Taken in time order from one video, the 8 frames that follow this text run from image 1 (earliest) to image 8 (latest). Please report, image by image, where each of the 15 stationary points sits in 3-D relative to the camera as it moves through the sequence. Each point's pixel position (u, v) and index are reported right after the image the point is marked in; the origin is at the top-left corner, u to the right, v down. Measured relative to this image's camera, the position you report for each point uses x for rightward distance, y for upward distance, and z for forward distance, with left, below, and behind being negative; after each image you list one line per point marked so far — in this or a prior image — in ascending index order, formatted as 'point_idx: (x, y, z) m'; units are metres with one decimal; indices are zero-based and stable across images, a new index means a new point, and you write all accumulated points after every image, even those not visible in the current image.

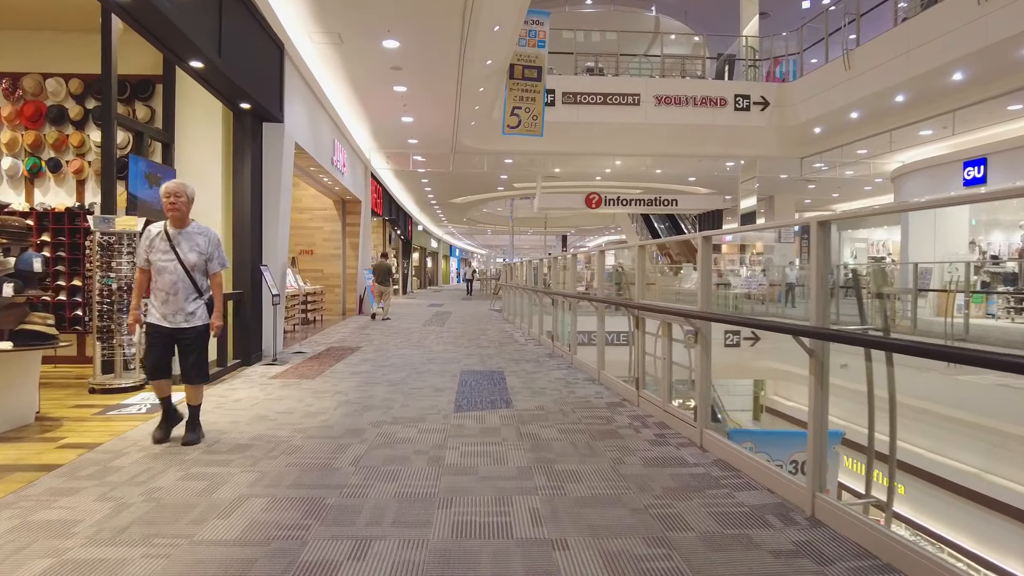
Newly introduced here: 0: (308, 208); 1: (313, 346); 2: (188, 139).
0: (-4.1, +1.6, +13.2) m
1: (-2.3, -0.7, +7.6) m
2: (-3.1, +1.4, +6.2) m
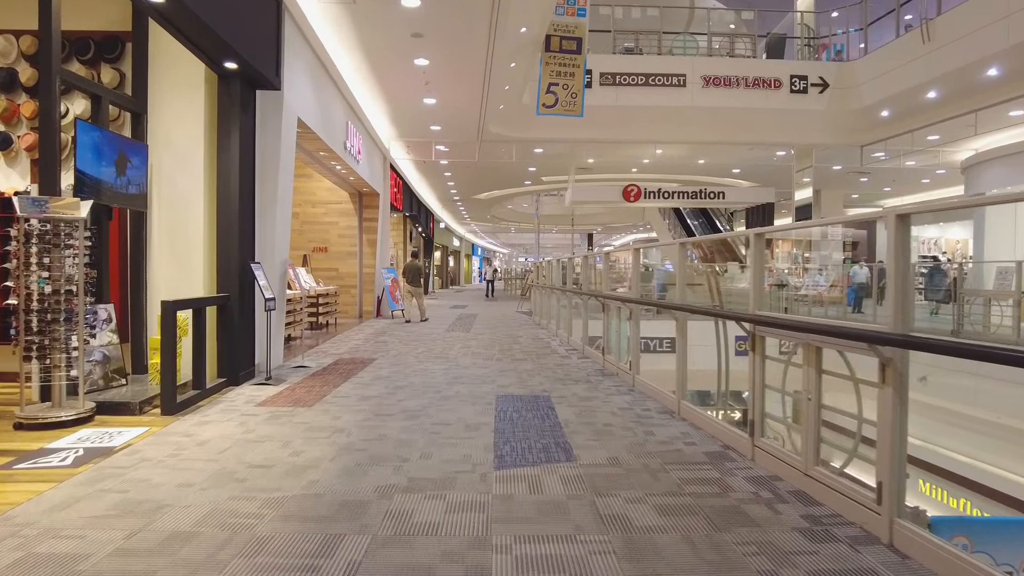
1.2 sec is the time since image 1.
0: (-3.5, +1.6, +12.1) m
1: (-1.9, -0.7, +6.5) m
2: (-2.7, +1.4, +5.1) m
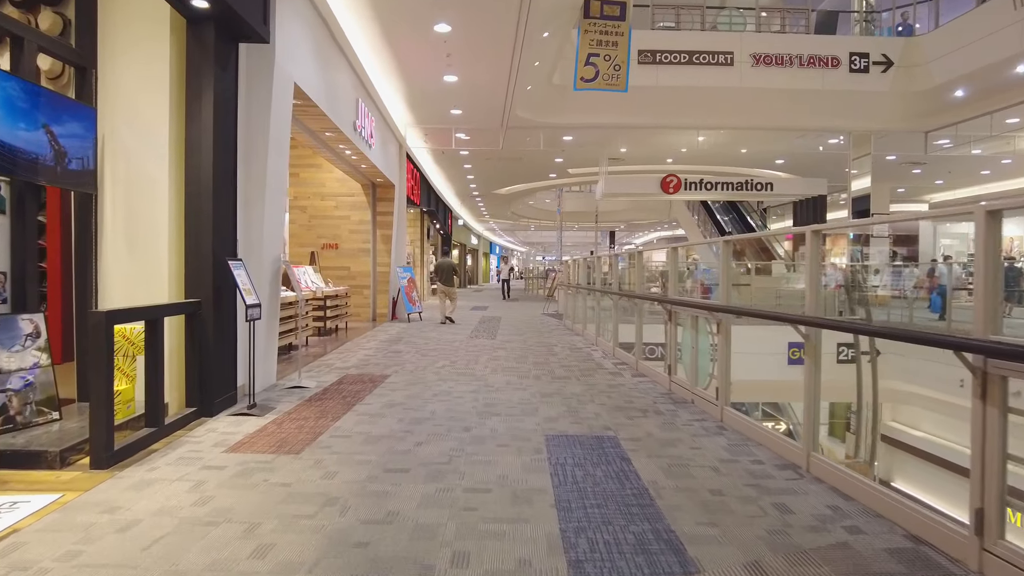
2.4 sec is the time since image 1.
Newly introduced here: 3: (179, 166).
0: (-3.0, +1.6, +11.0) m
1: (-1.6, -0.7, +5.4) m
2: (-2.4, +1.4, +4.0) m
3: (-2.0, +0.7, +3.9) m
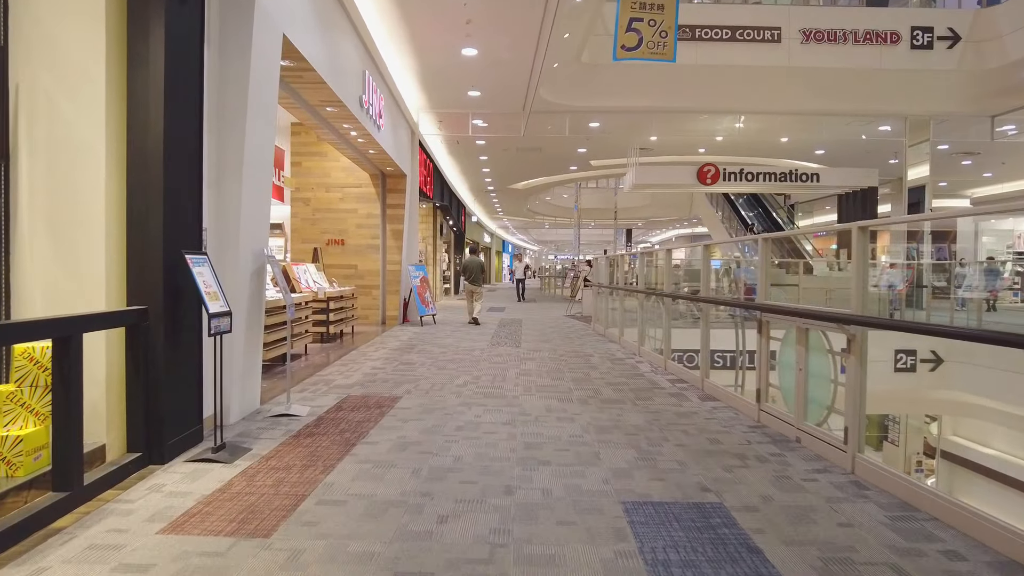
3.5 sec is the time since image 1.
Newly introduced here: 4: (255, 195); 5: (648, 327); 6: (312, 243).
0: (-2.7, +1.6, +10.0) m
1: (-1.3, -0.7, +4.4) m
2: (-2.2, +1.4, +3.0) m
3: (-1.8, +0.7, +3.0) m
4: (-1.5, +0.6, +3.8) m
5: (+1.5, -0.4, +7.0) m
6: (-3.1, +0.7, +10.1) m
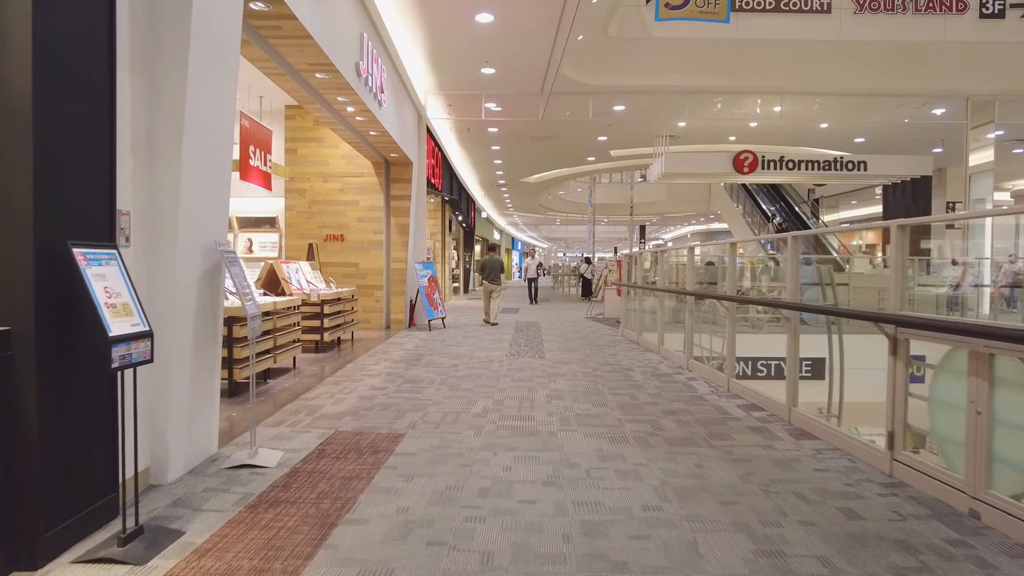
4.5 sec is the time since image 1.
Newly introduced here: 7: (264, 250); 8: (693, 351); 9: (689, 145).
0: (-2.4, +1.6, +9.0) m
1: (-1.1, -0.8, +3.4) m
2: (-2.0, +1.3, +2.0) m
3: (-1.6, +0.7, +1.9) m
4: (-1.3, +0.5, +2.8) m
5: (+1.7, -0.4, +5.9) m
6: (-2.8, +0.7, +9.1) m
7: (-3.4, +0.5, +9.1) m
8: (+1.7, -0.6, +6.0) m
9: (+3.5, +2.9, +13.0) m
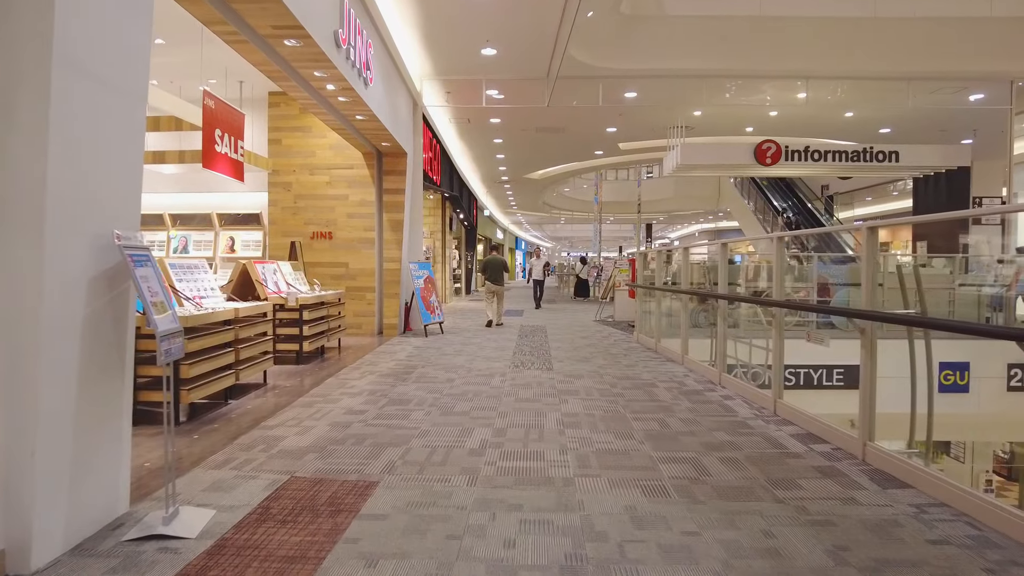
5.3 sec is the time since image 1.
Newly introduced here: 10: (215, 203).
0: (-2.4, +1.6, +8.3) m
1: (-1.1, -0.8, +2.6) m
2: (-2.0, +1.3, +1.2) m
3: (-1.6, +0.7, +1.2) m
4: (-1.3, +0.5, +2.1) m
5: (+1.7, -0.4, +5.2) m
6: (-2.8, +0.7, +8.3) m
7: (-3.4, +0.5, +8.4) m
8: (+1.7, -0.6, +5.2) m
9: (+3.6, +2.8, +12.2) m
10: (-4.0, +1.2, +8.8) m
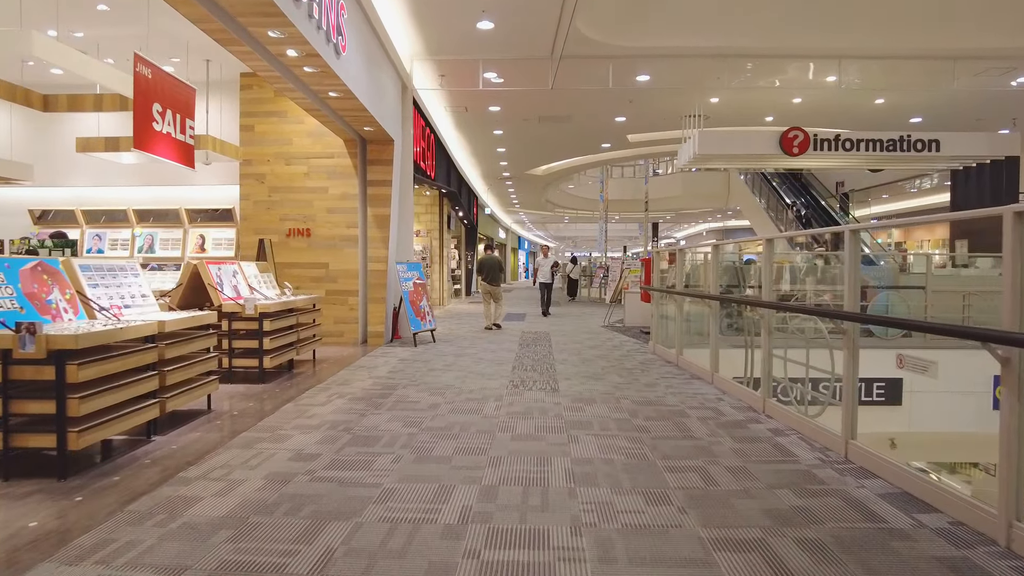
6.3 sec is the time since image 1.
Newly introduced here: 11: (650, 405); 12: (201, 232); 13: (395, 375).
0: (-2.4, +1.5, +7.4) m
1: (-1.1, -0.8, +1.7) m
2: (-2.0, +1.3, +0.4) m
3: (-1.6, +0.6, +0.3) m
4: (-1.4, +0.5, +1.2) m
5: (+1.7, -0.5, +4.3) m
6: (-2.8, +0.6, +7.5) m
7: (-3.4, +0.4, +7.5) m
8: (+1.7, -0.6, +4.3) m
9: (+3.6, +2.8, +11.3) m
10: (-4.0, +1.1, +8.0) m
11: (+0.9, -0.8, +4.2) m
12: (-3.6, +0.6, +7.6) m
13: (-1.0, -0.7, +5.4) m
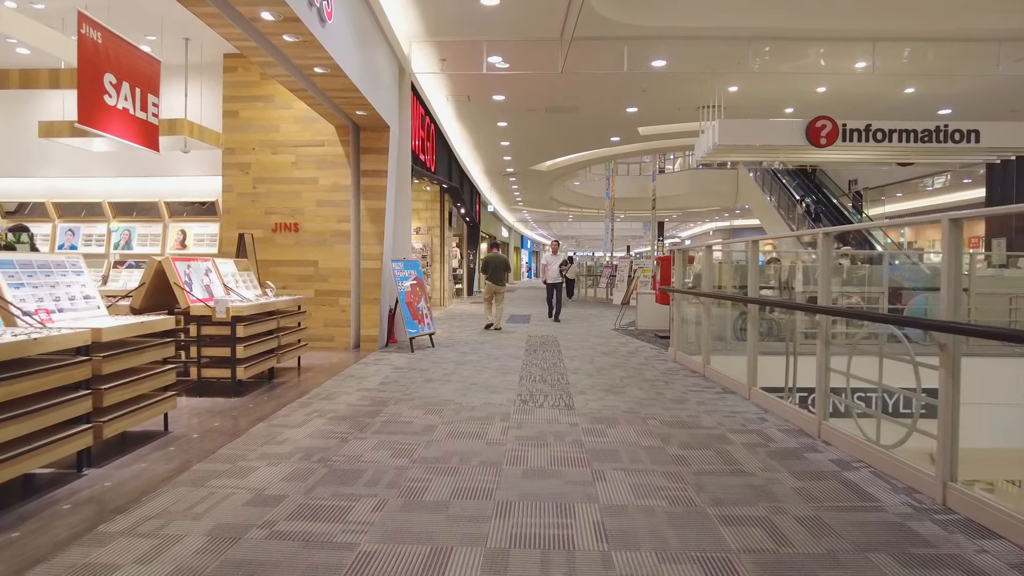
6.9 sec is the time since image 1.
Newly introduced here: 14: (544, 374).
0: (-2.3, +1.5, +6.8) m
1: (-1.1, -0.8, +1.1) m
2: (-2.0, +1.3, -0.3) m
3: (-1.6, +0.6, -0.3) m
4: (-1.3, +0.5, +0.6) m
5: (+1.8, -0.5, +3.7) m
6: (-2.7, +0.6, +6.9) m
7: (-3.3, +0.5, +6.9) m
8: (+1.7, -0.6, +3.7) m
9: (+3.7, +2.8, +10.6) m
10: (-3.9, +1.1, +7.4) m
11: (+0.9, -0.8, +3.6) m
12: (-3.6, +0.7, +7.0) m
13: (-0.9, -0.7, +4.8) m
14: (+0.3, -0.7, +5.3) m
